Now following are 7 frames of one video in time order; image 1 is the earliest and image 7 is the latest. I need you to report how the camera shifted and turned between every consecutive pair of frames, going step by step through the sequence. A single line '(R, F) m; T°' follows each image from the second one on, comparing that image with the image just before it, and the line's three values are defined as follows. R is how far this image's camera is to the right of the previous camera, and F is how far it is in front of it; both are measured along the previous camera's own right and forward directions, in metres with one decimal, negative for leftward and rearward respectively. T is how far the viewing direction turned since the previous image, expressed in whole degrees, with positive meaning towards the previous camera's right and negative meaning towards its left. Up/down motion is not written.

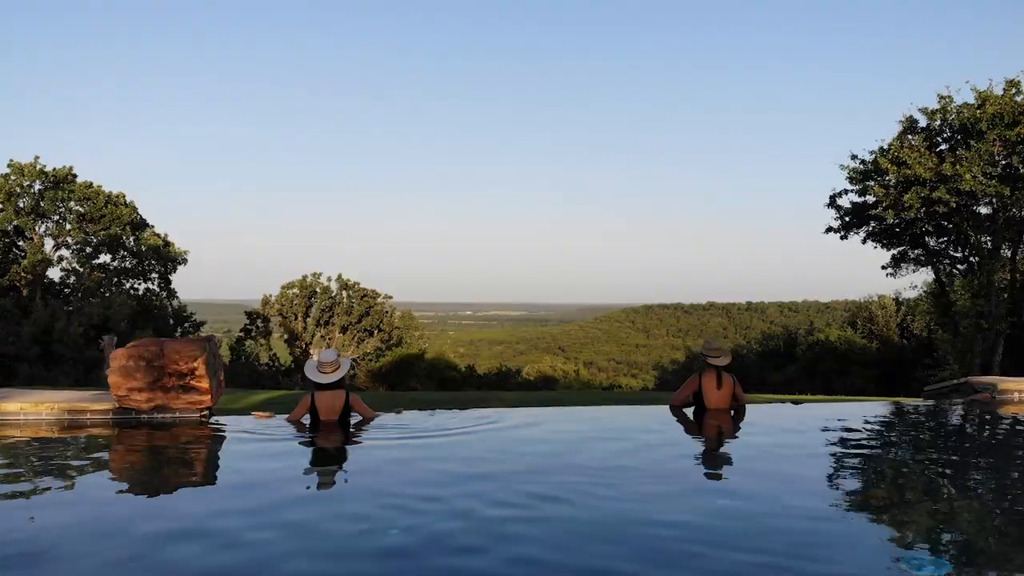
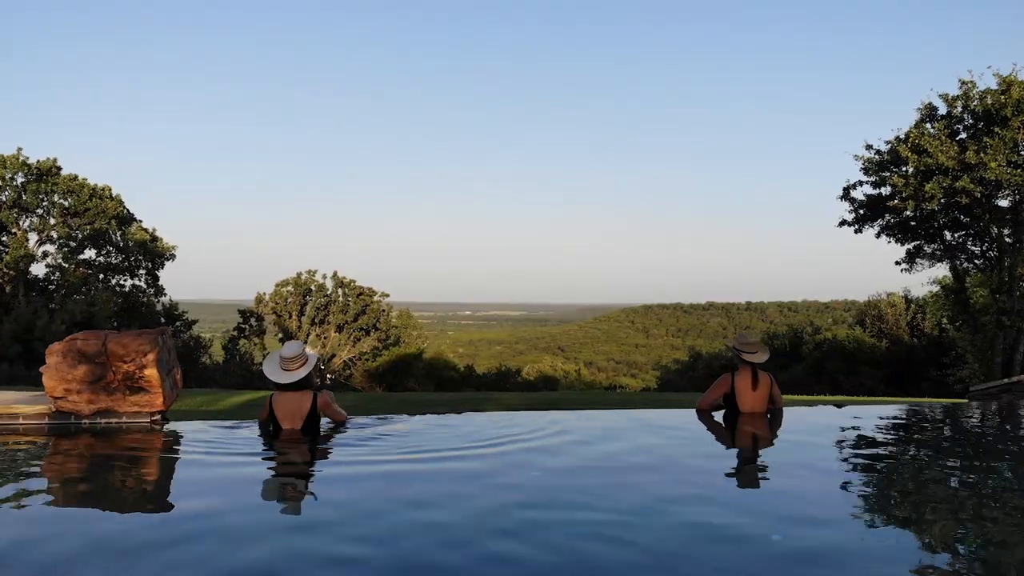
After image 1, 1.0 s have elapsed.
(0.0, +0.9) m; 0°
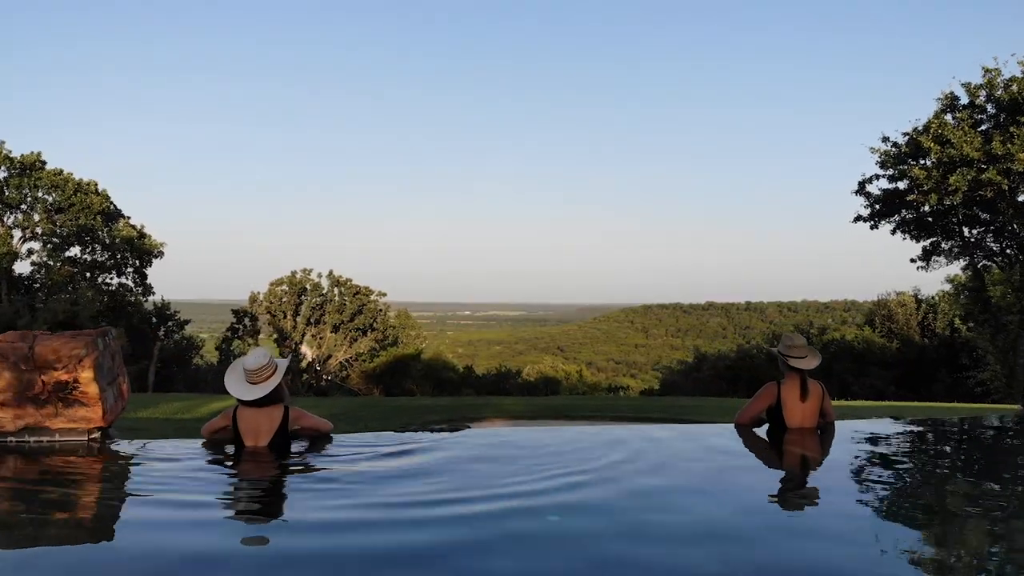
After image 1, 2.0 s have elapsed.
(0.0, +0.9) m; 0°
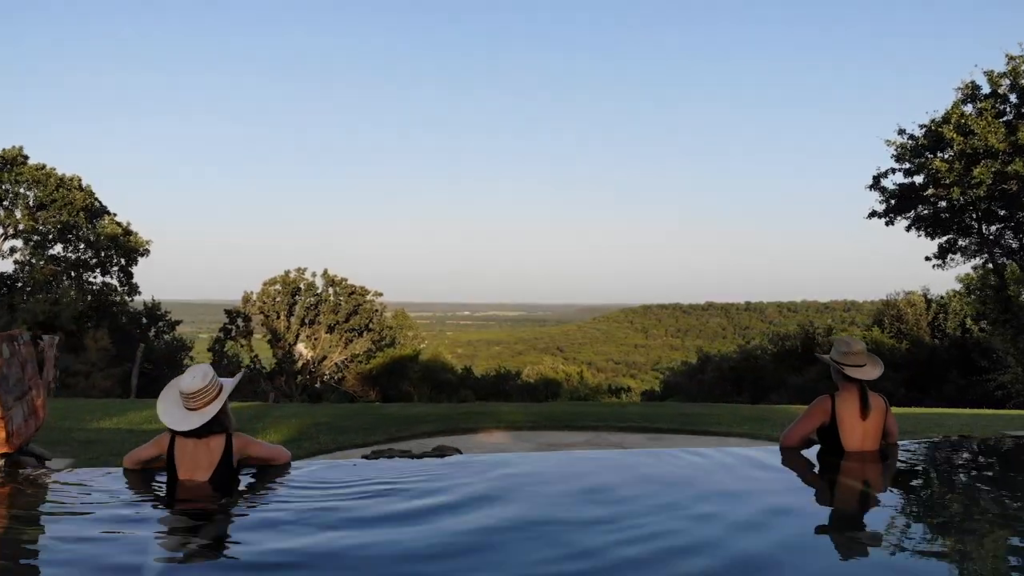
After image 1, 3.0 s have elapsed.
(0.0, +0.9) m; 0°
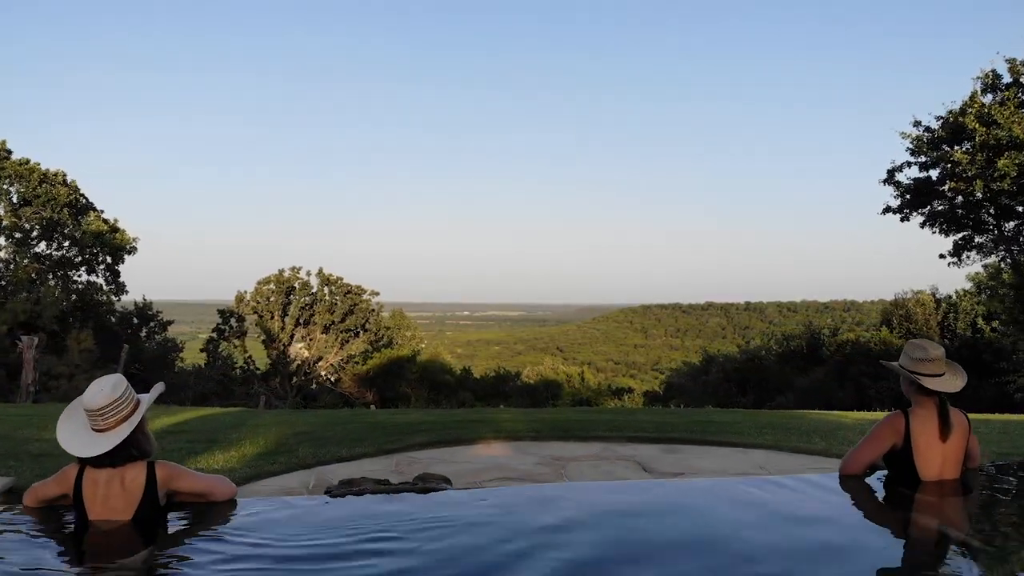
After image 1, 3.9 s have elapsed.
(0.0, +0.8) m; 0°
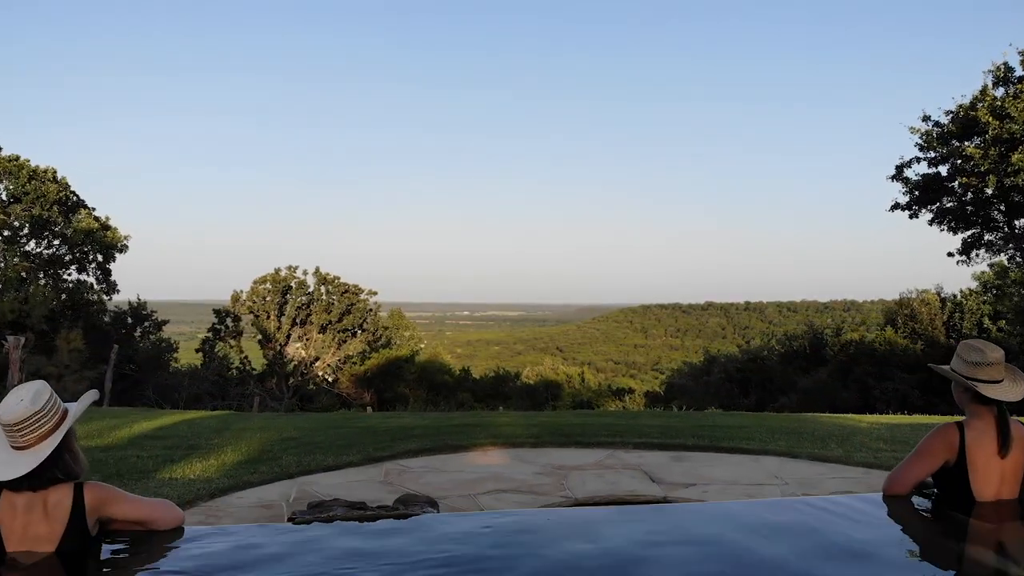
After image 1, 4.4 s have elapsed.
(0.0, +0.4) m; 0°
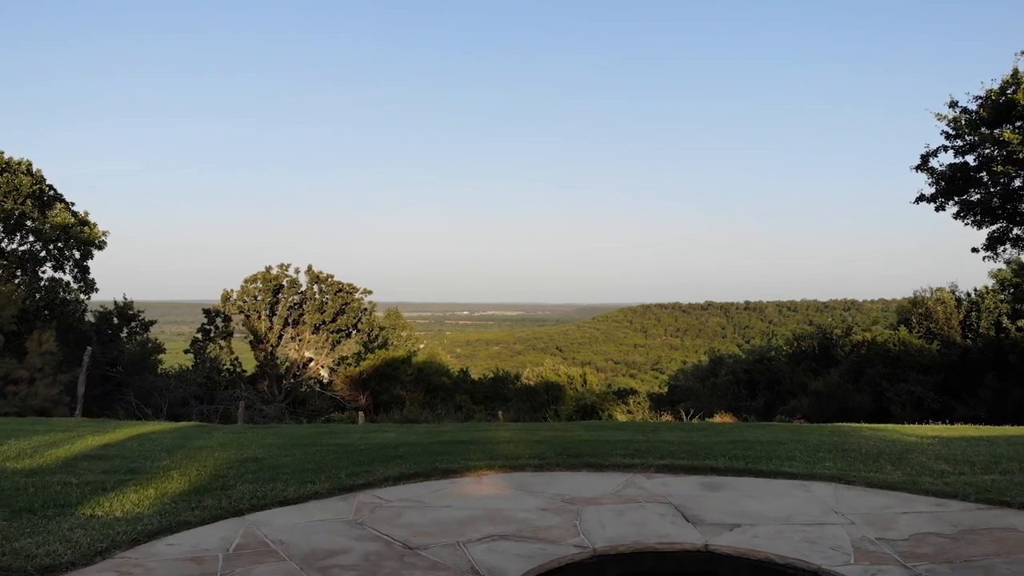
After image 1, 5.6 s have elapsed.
(0.0, +1.1) m; 0°
